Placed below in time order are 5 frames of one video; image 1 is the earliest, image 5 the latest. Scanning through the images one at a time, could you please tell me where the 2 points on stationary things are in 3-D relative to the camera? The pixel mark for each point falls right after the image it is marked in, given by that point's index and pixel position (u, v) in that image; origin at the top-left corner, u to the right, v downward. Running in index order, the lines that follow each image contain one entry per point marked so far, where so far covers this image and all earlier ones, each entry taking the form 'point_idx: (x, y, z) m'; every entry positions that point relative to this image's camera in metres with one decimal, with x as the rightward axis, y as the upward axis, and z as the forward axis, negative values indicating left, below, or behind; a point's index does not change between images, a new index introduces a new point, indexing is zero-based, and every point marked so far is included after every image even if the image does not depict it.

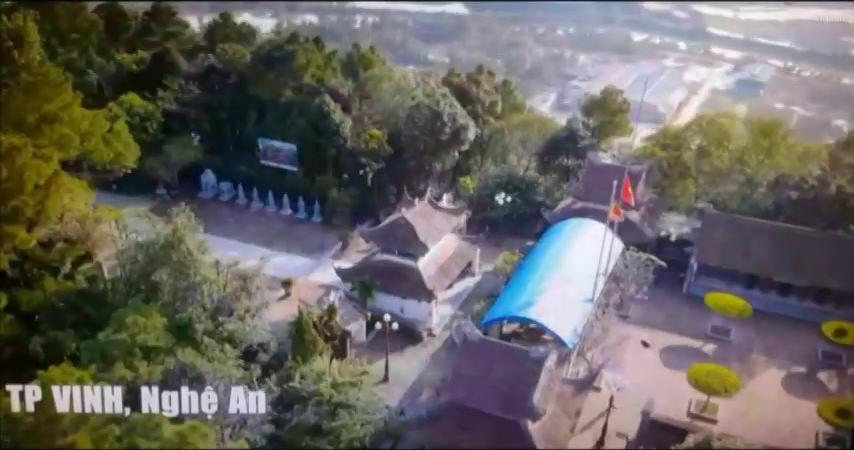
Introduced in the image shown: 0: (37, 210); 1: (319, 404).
0: (-9.4, +0.4, +19.6) m
1: (-2.4, -4.0, +18.1) m
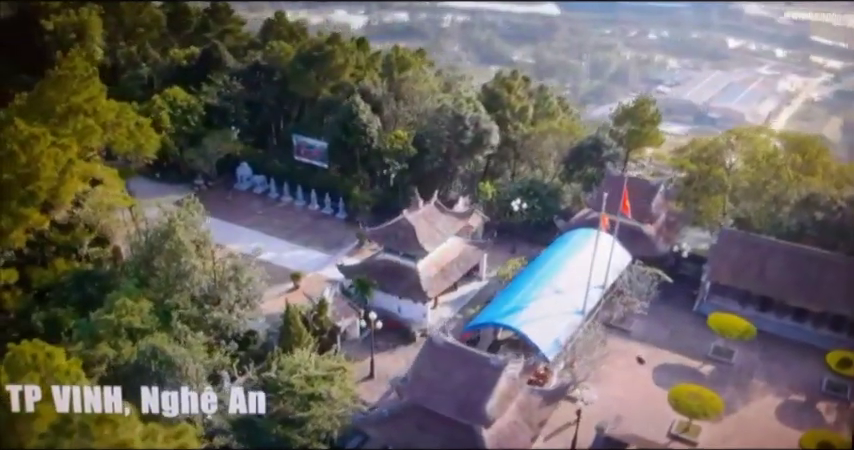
0: (-9.7, +0.8, +21.1) m
1: (-3.2, -3.9, +18.8) m
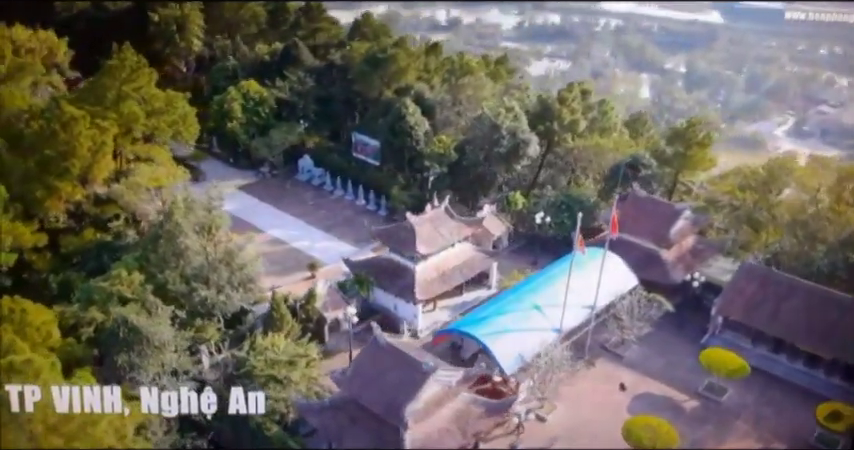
0: (-9.9, +1.6, +23.8) m
1: (-4.4, -3.7, +20.3) m
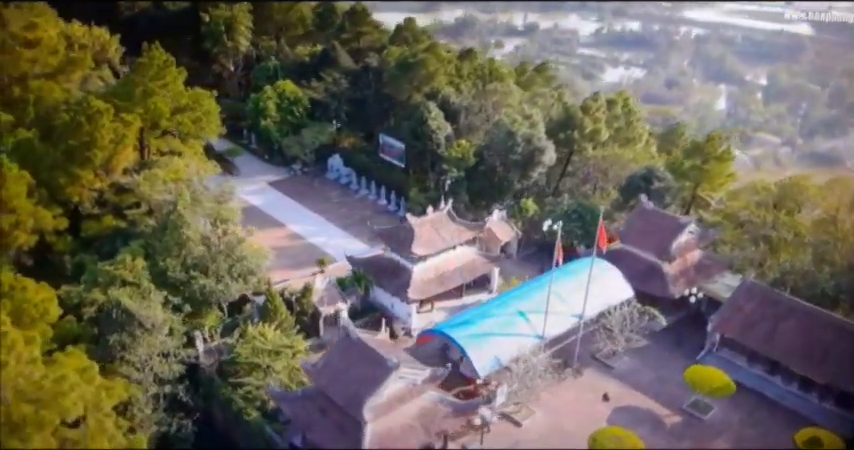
0: (-9.9, +2.0, +25.3) m
1: (-5.0, -3.6, +21.3) m
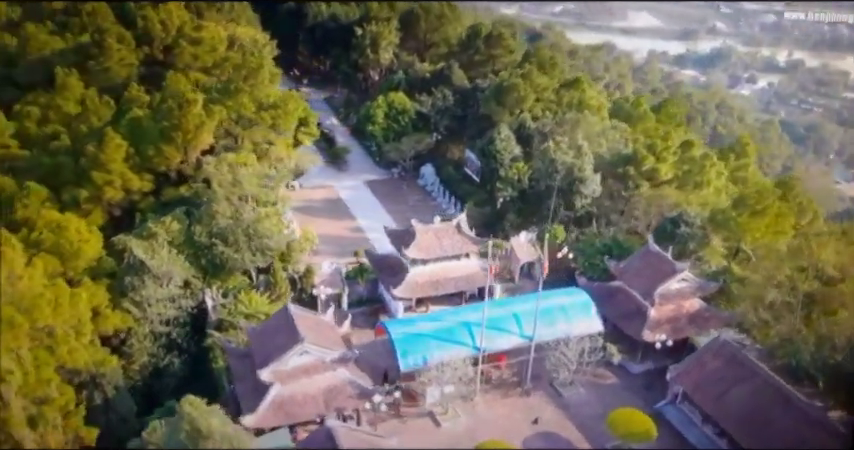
0: (-8.9, +3.1, +30.7) m
1: (-6.4, -2.9, +25.4) m
